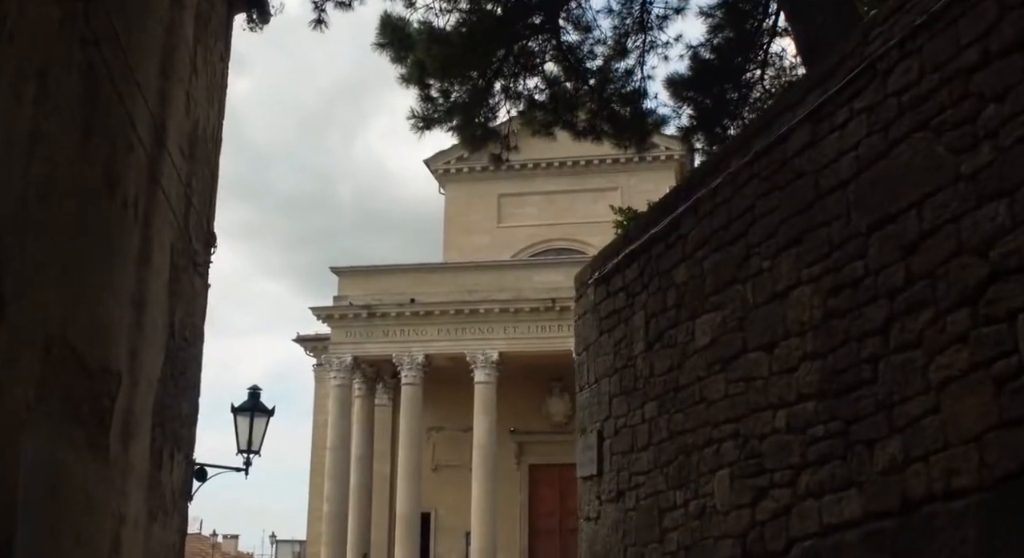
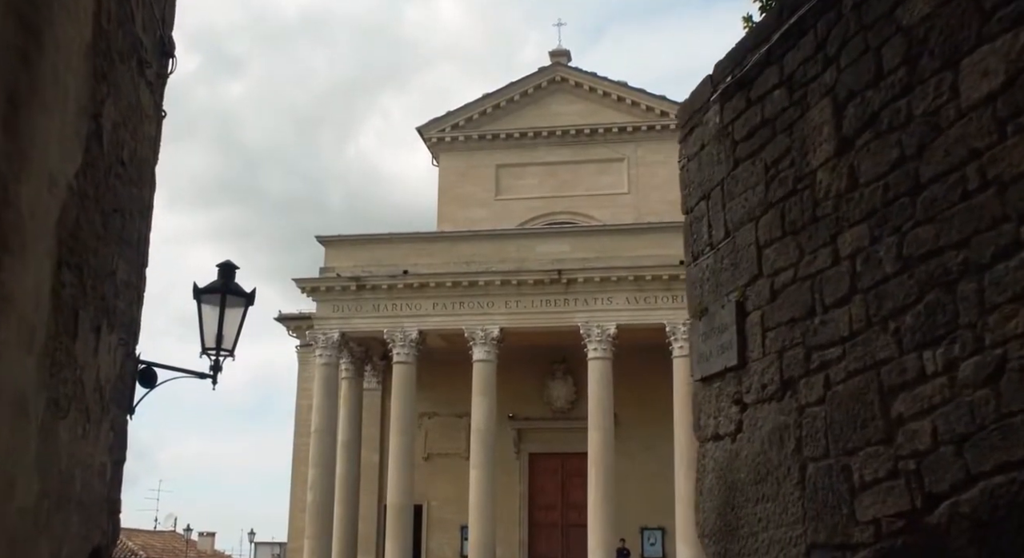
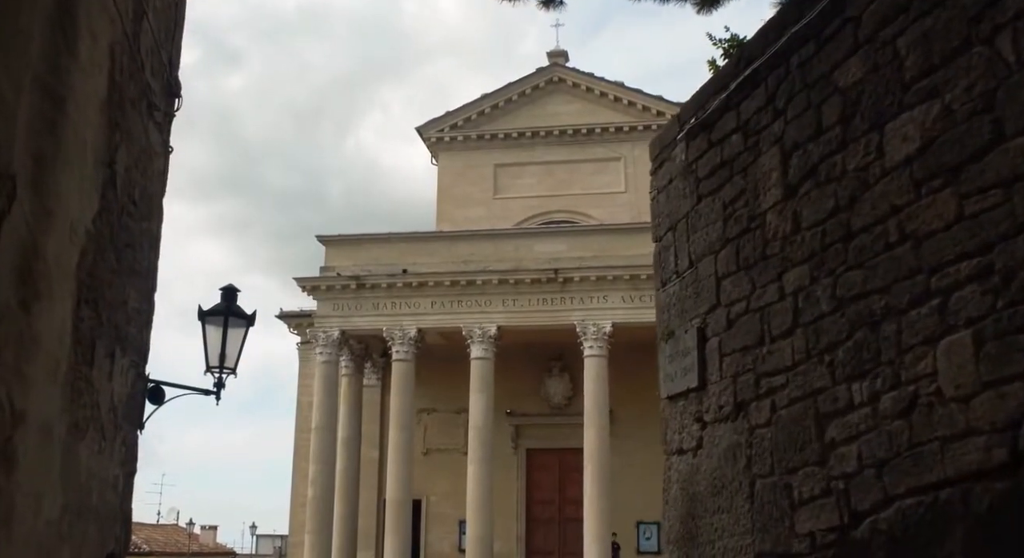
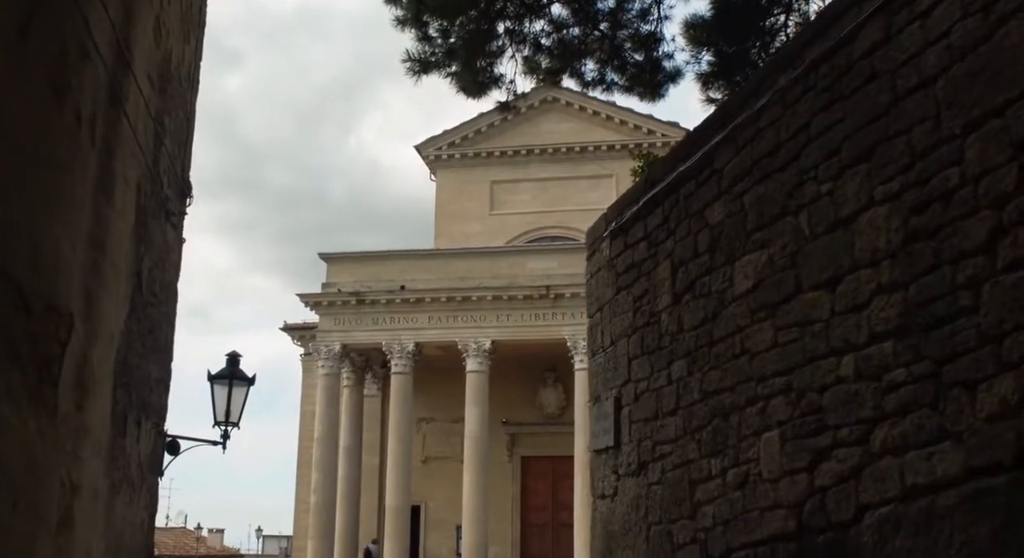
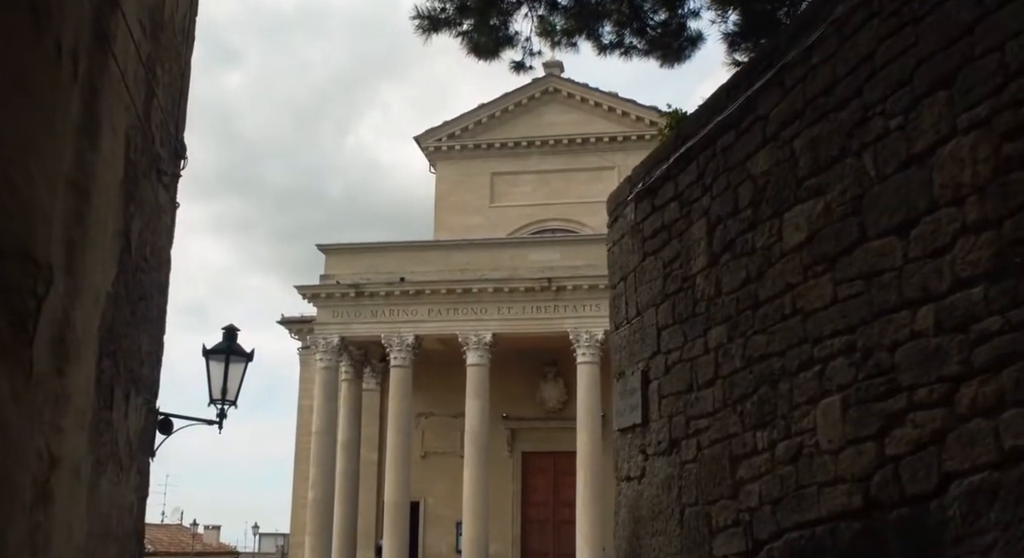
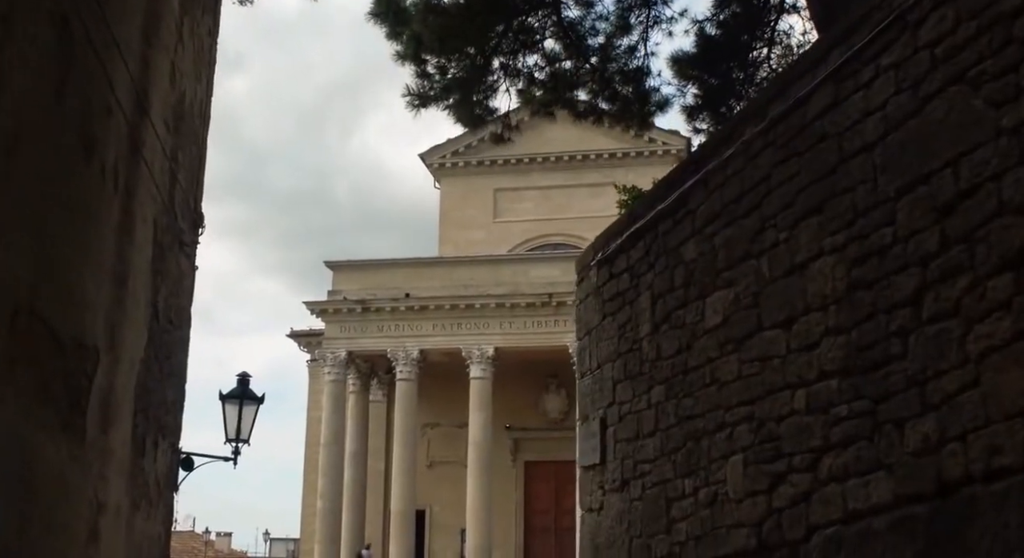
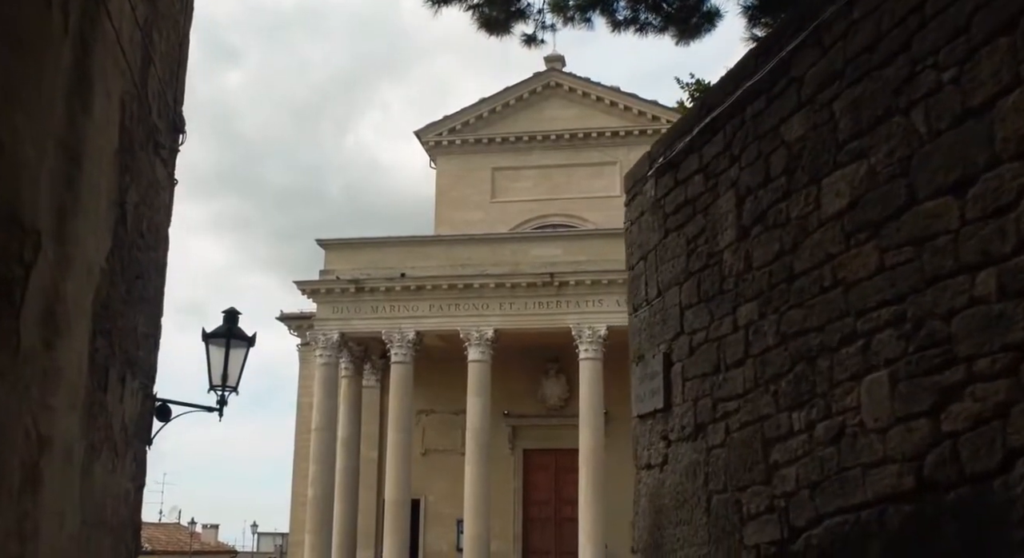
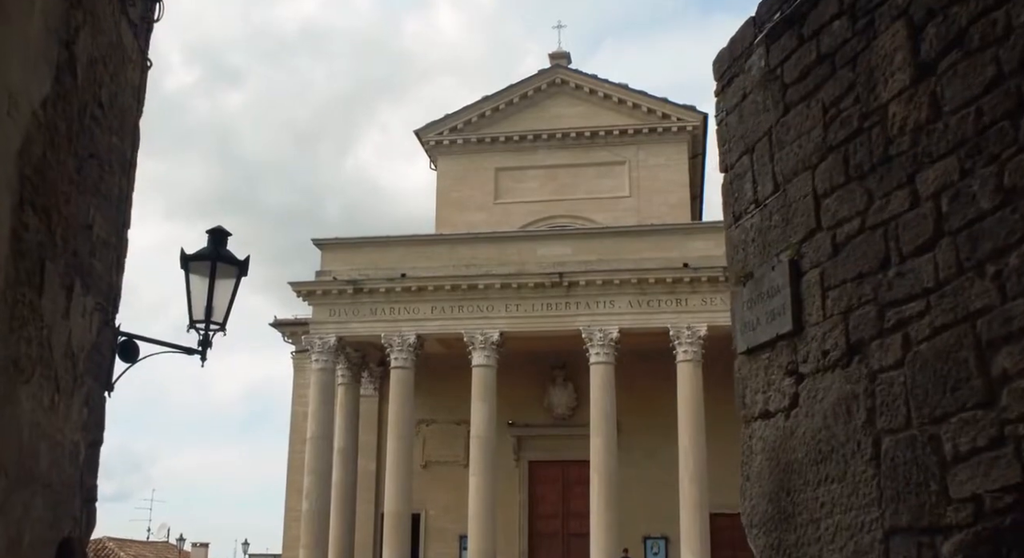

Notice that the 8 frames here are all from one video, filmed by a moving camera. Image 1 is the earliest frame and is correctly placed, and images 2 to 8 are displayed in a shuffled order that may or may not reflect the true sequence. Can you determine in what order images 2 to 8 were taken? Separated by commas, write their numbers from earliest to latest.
6, 4, 5, 7, 3, 2, 8
